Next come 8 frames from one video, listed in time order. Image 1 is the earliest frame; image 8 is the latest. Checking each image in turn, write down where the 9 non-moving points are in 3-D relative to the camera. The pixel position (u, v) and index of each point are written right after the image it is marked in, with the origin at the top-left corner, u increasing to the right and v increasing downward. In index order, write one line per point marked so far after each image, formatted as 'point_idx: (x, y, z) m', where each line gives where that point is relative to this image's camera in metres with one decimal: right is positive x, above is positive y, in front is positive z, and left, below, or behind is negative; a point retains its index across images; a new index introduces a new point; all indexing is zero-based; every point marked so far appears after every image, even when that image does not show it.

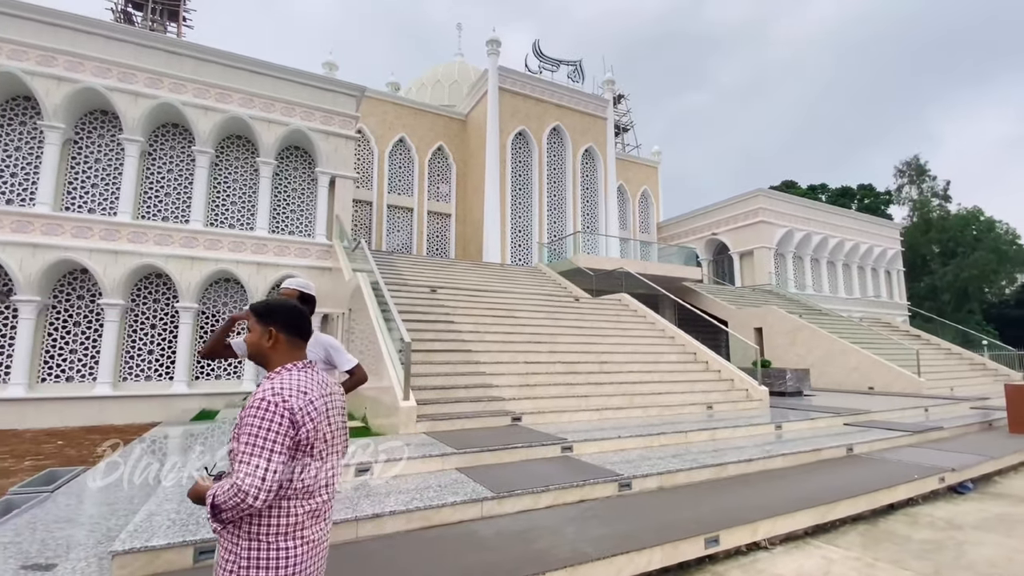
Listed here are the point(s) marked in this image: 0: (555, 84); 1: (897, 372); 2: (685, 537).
0: (+1.6, +7.7, +17.8) m
1: (+8.0, -1.7, +9.8) m
2: (+1.0, -1.5, +2.8) m
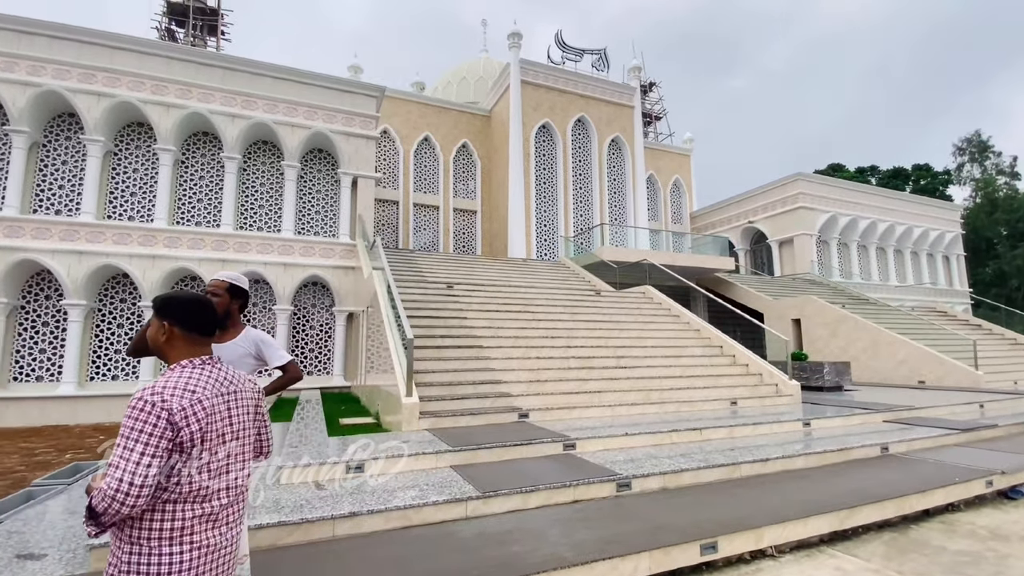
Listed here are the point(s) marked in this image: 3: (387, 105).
0: (+2.5, +7.9, +17.4) m
1: (+8.4, -1.5, +9.1) m
2: (+0.9, -1.4, +2.6) m
3: (-4.5, +6.7, +17.1) m
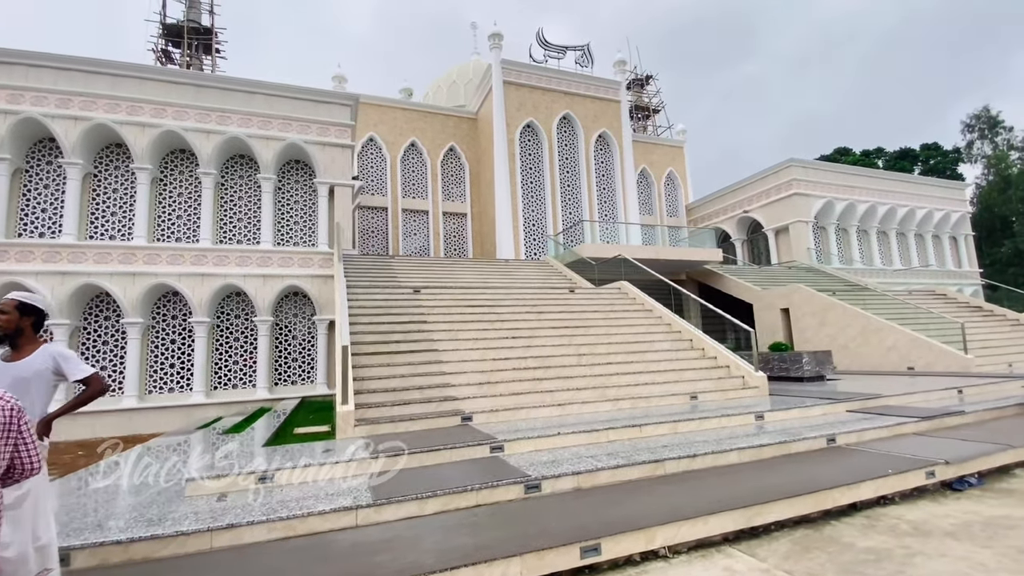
0: (+1.8, +7.9, +17.3) m
1: (+7.9, -1.1, +8.7) m
2: (+0.2, -1.4, +2.6) m
3: (-5.1, +6.4, +17.2) m
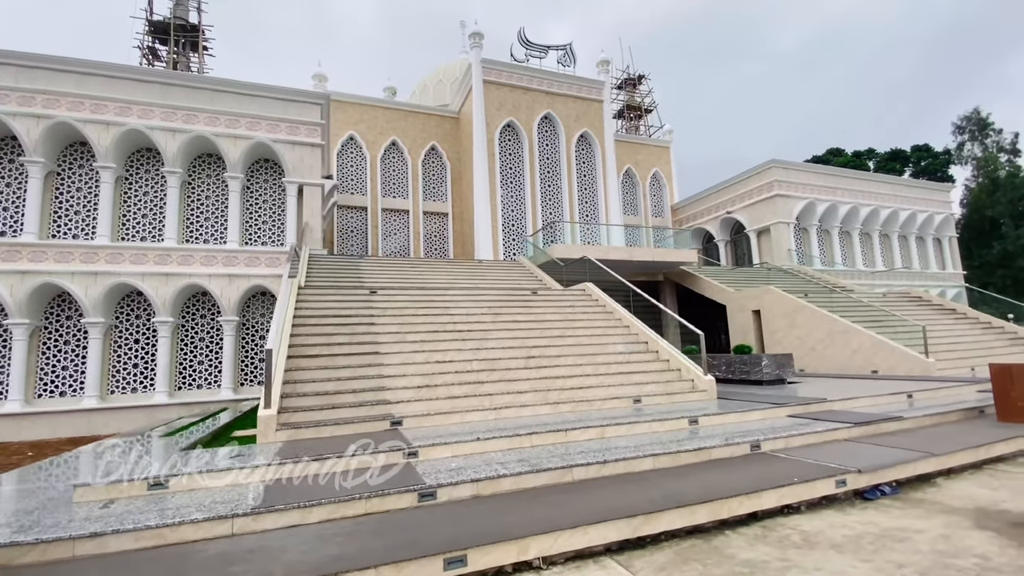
0: (+1.2, +7.9, +17.3) m
1: (+7.1, -1.2, +8.7) m
2: (-0.5, -1.4, +2.5) m
3: (-5.8, +6.4, +17.2) m
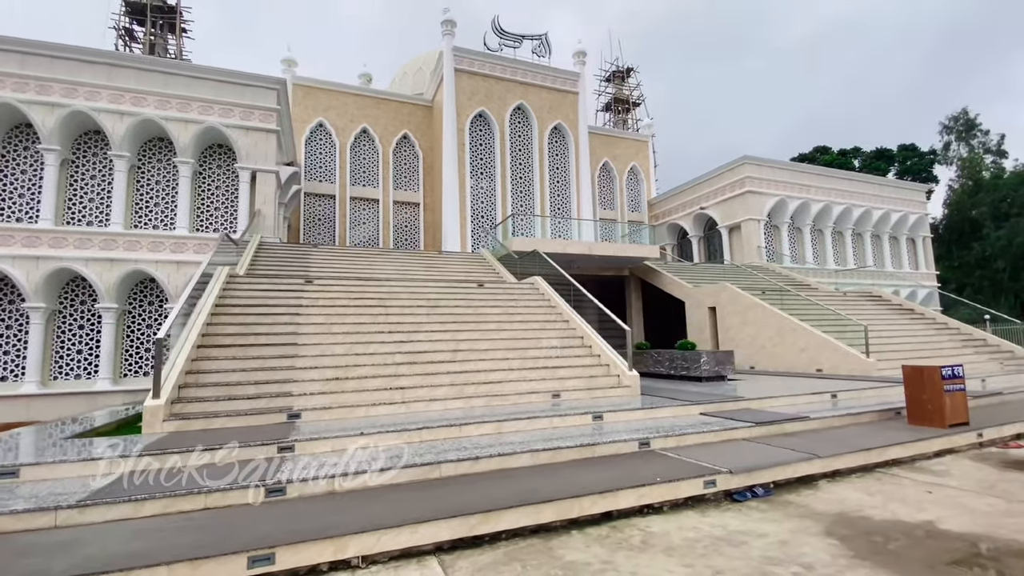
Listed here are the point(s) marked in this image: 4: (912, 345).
0: (+0.2, +8.2, +17.0) m
1: (+6.1, -1.2, +8.7) m
2: (-1.5, -1.4, +2.4) m
3: (-6.8, +6.8, +16.9) m
4: (+8.4, -1.2, +9.9) m
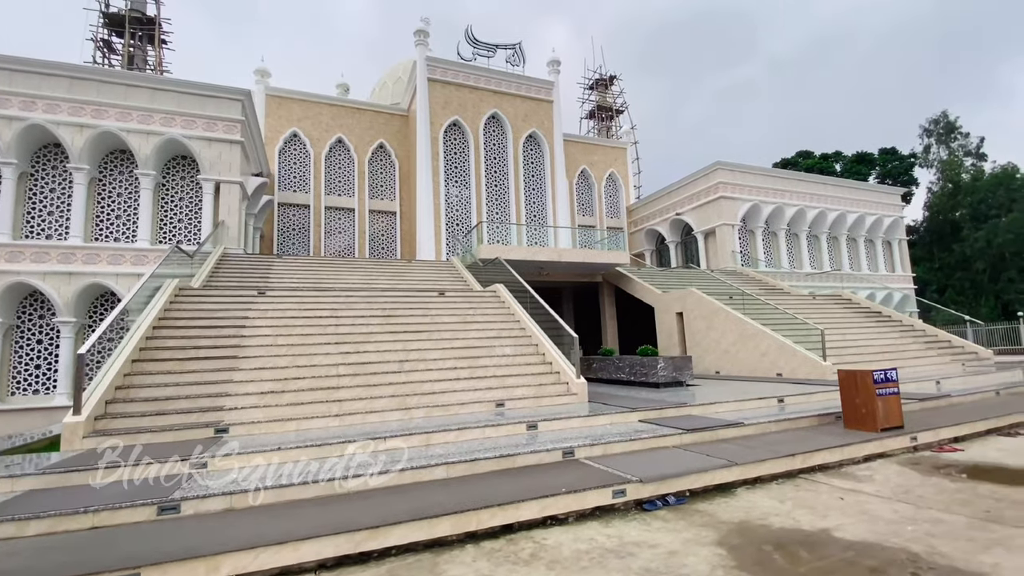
0: (-0.8, +7.9, +17.1) m
1: (+5.3, -1.2, +8.7) m
2: (-2.2, -1.5, +2.4) m
3: (-7.7, +6.5, +16.9) m
4: (+7.7, -1.2, +10.0) m
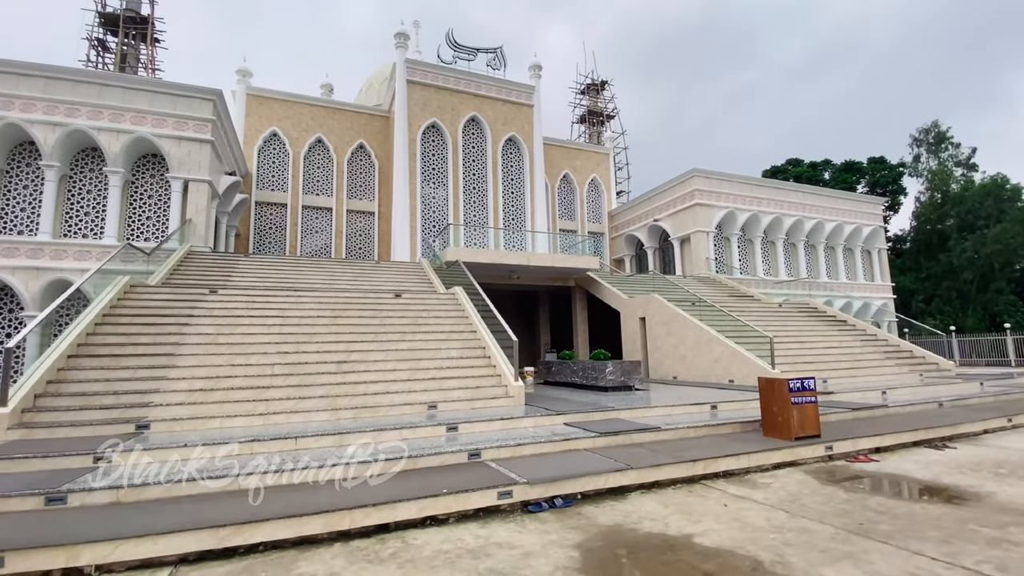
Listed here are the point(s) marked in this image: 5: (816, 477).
0: (-1.5, +7.8, +17.2) m
1: (+4.5, -1.4, +8.8) m
2: (-3.1, -1.5, +2.5) m
3: (-8.5, +6.5, +17.0) m
4: (+6.8, -1.4, +10.1) m
5: (+2.9, -1.8, +4.4) m
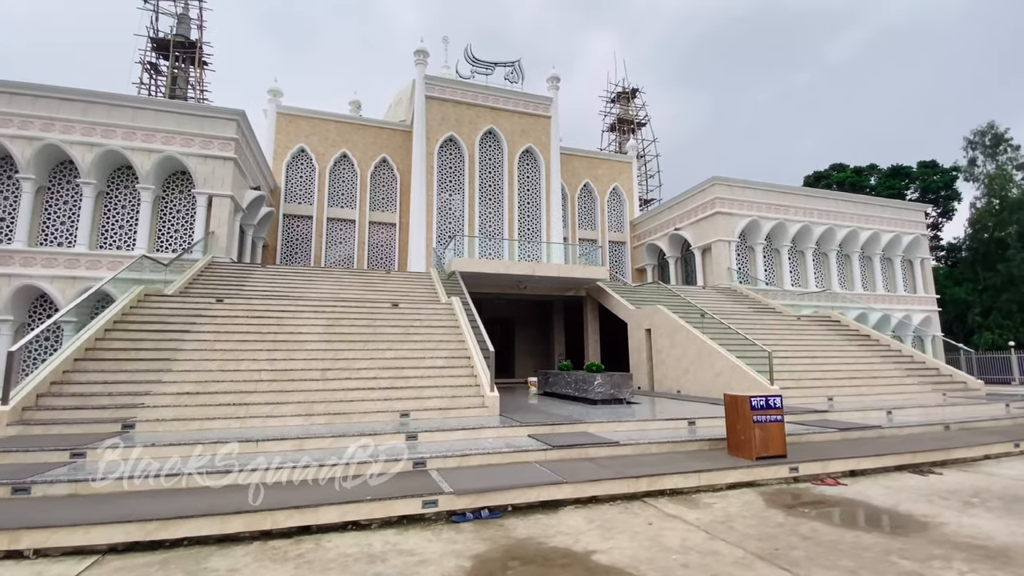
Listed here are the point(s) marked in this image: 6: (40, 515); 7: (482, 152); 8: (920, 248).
0: (-0.9, +7.5, +17.6) m
1: (+4.3, -1.6, +8.5) m
2: (-3.7, -1.5, +2.8) m
3: (-7.9, +6.2, +17.9) m
4: (+6.7, -1.7, +9.6) m
5: (+2.3, -1.9, +4.3) m
6: (-3.3, -1.6, +3.2) m
7: (-1.1, +5.1, +17.6) m
8: (+16.1, +1.6, +18.8) m
